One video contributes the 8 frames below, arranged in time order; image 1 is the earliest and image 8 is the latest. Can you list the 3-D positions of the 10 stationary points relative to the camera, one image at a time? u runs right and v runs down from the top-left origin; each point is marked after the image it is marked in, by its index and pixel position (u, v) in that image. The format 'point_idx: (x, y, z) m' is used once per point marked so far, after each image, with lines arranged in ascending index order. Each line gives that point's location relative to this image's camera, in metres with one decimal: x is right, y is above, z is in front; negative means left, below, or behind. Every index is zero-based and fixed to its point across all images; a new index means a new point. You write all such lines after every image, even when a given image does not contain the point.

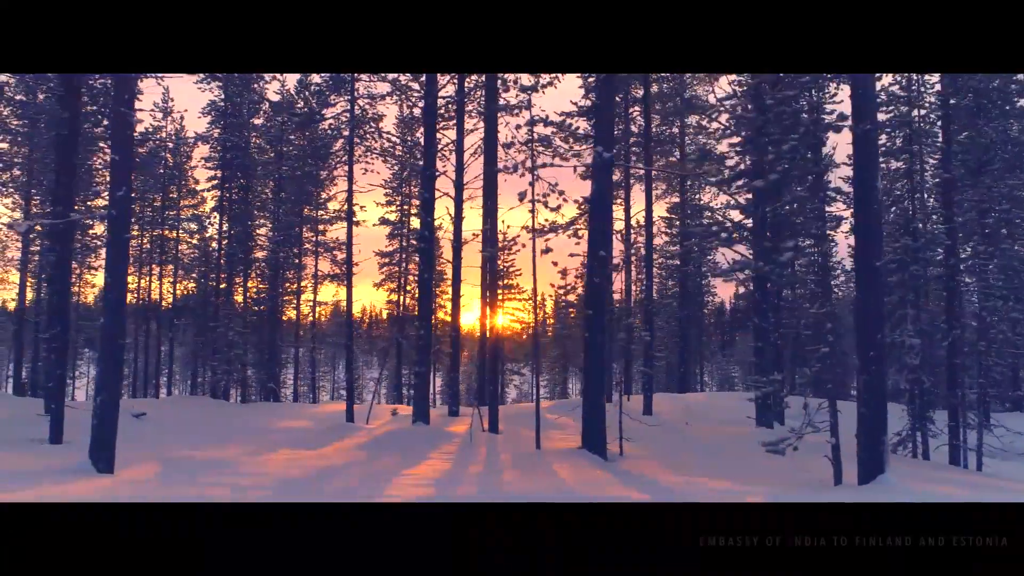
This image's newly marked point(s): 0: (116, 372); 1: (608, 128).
0: (-6.6, -1.4, +11.1) m
1: (+1.7, +2.8, +11.3) m
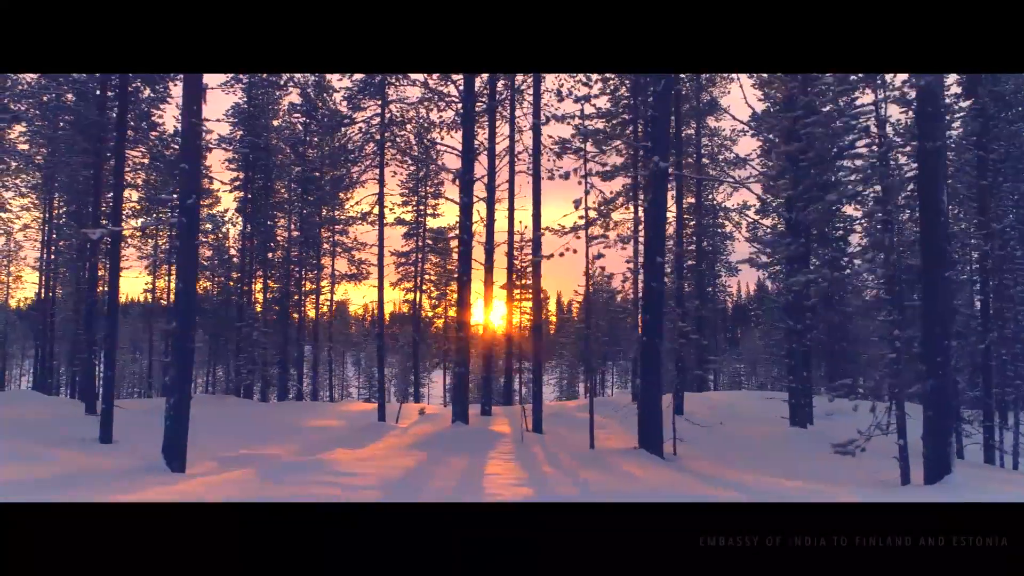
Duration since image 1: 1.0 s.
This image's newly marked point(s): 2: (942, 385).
0: (-5.6, -1.5, +11.5) m
1: (+2.7, +2.7, +11.6) m
2: (+7.8, -1.8, +11.7) m
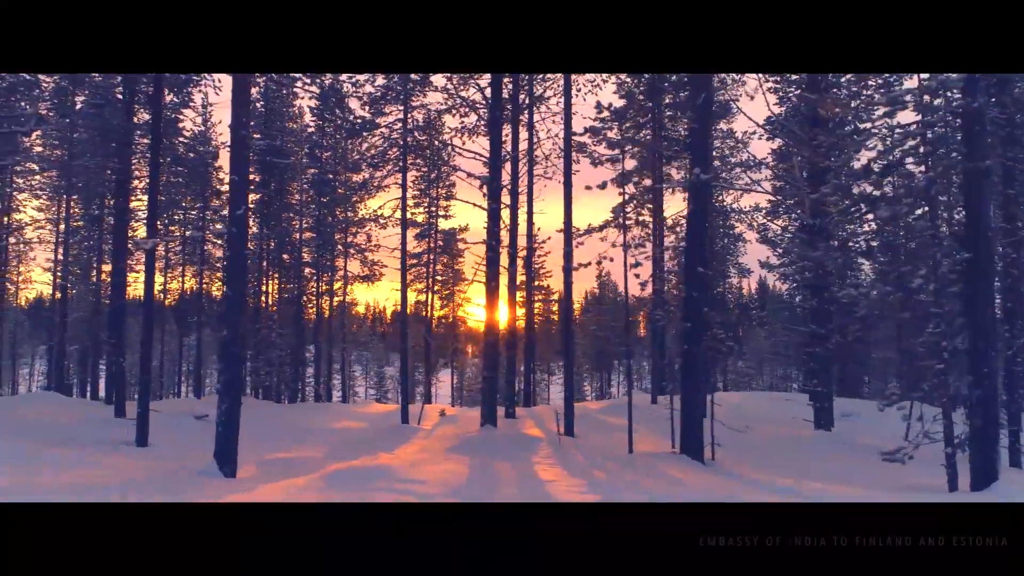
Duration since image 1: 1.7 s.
0: (-4.9, -1.6, +11.8) m
1: (+3.5, +2.5, +11.9) m
2: (+8.5, -1.9, +12.0) m
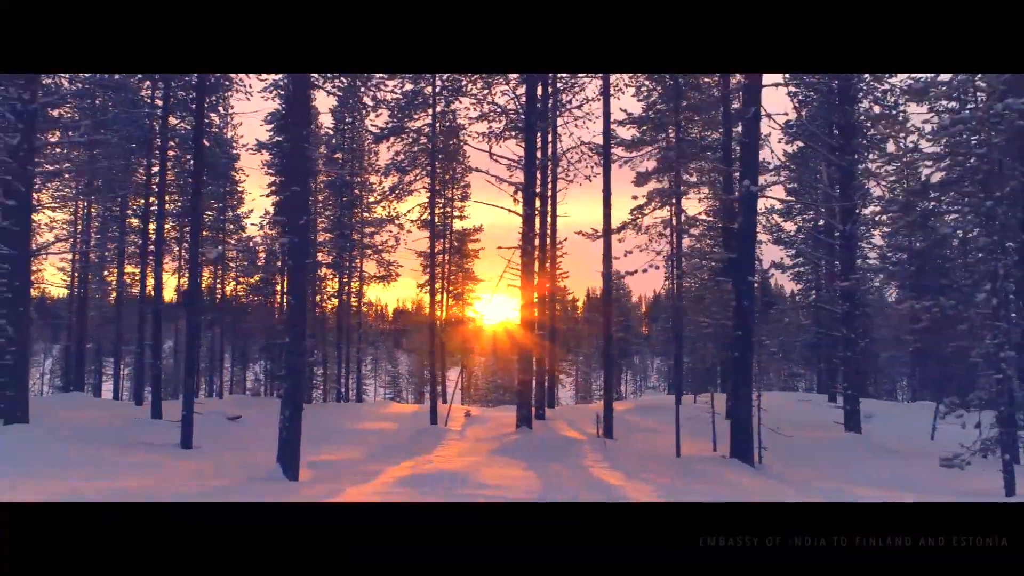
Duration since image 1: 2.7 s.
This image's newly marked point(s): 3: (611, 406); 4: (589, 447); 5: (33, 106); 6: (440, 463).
0: (-3.9, -1.8, +12.2) m
1: (+4.5, +2.4, +12.2) m
2: (+9.5, -2.1, +12.3) m
3: (+2.5, -2.9, +16.5) m
4: (+1.8, -3.5, +14.6) m
5: (-11.6, +4.6, +16.4) m
6: (-1.3, -3.5, +13.2) m
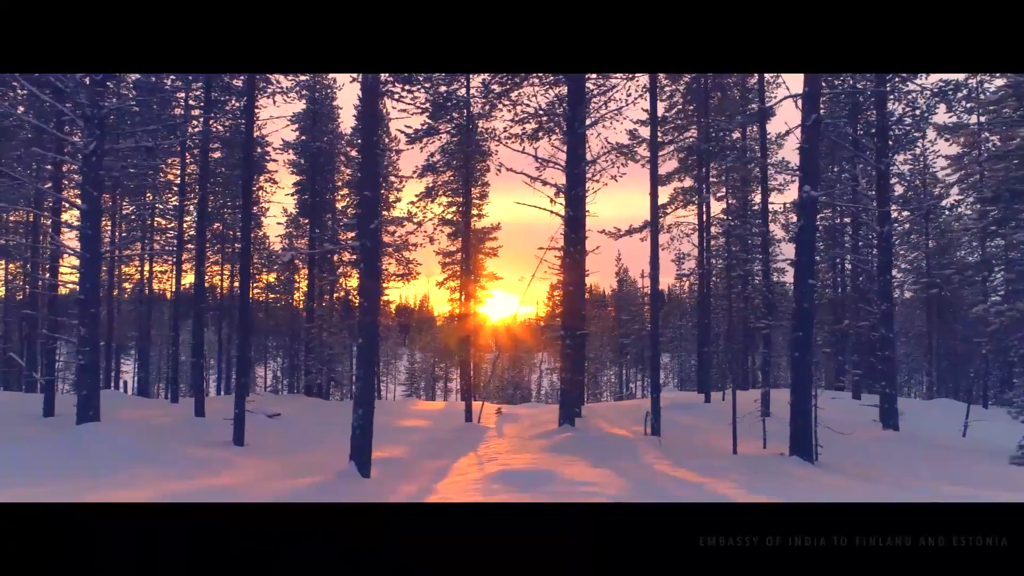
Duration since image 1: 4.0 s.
0: (-2.7, -1.8, +12.5) m
1: (+5.7, +2.3, +12.5) m
2: (+10.7, -2.1, +12.6) m
3: (+3.7, -3.0, +16.8) m
4: (+3.0, -3.6, +15.0) m
5: (-10.3, +4.5, +16.8) m
6: (-0.1, -3.6, +13.6) m
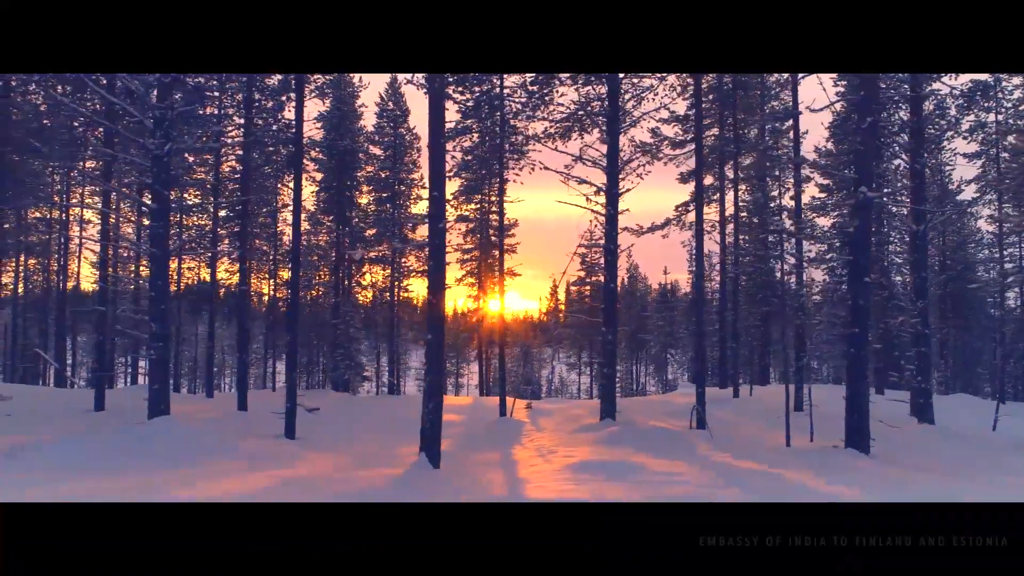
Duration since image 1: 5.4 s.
0: (-1.4, -1.8, +13.0) m
1: (+7.0, +2.4, +12.9) m
2: (+12.0, -2.1, +13.0) m
3: (+5.0, -2.9, +17.3) m
4: (+4.2, -3.5, +15.4) m
5: (-9.1, +4.6, +17.2) m
6: (+1.2, -3.5, +14.1) m
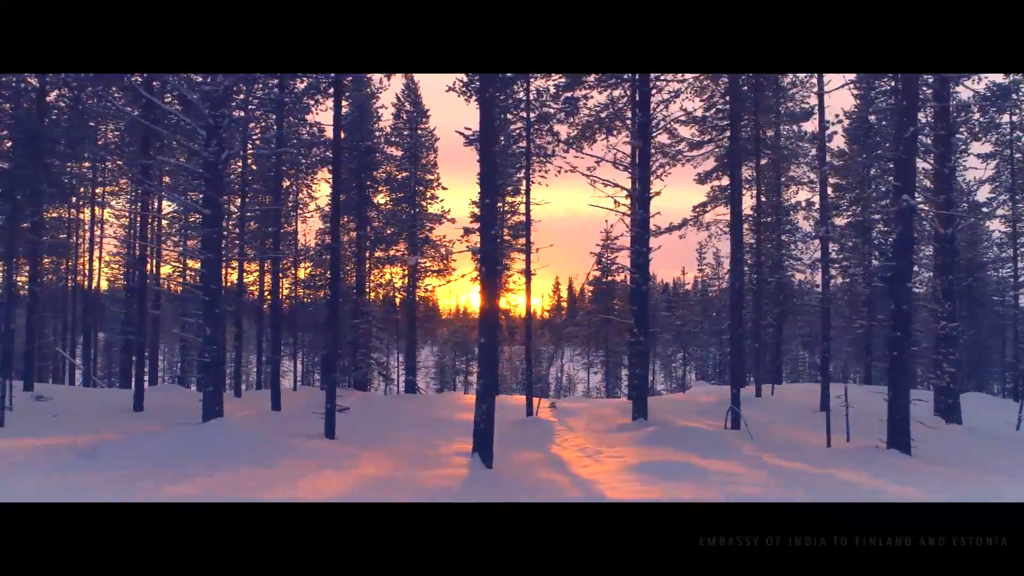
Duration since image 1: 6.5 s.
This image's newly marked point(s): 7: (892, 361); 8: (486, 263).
0: (-0.4, -1.9, +13.4) m
1: (+8.0, +2.3, +13.2) m
2: (+13.0, -2.2, +13.4) m
3: (+6.0, -3.0, +17.6) m
4: (+5.3, -3.6, +15.8) m
5: (-8.0, +4.5, +17.6) m
6: (+2.2, -3.6, +14.4) m
7: (+7.5, -1.5, +13.2) m
8: (-0.6, +0.4, +13.3) m
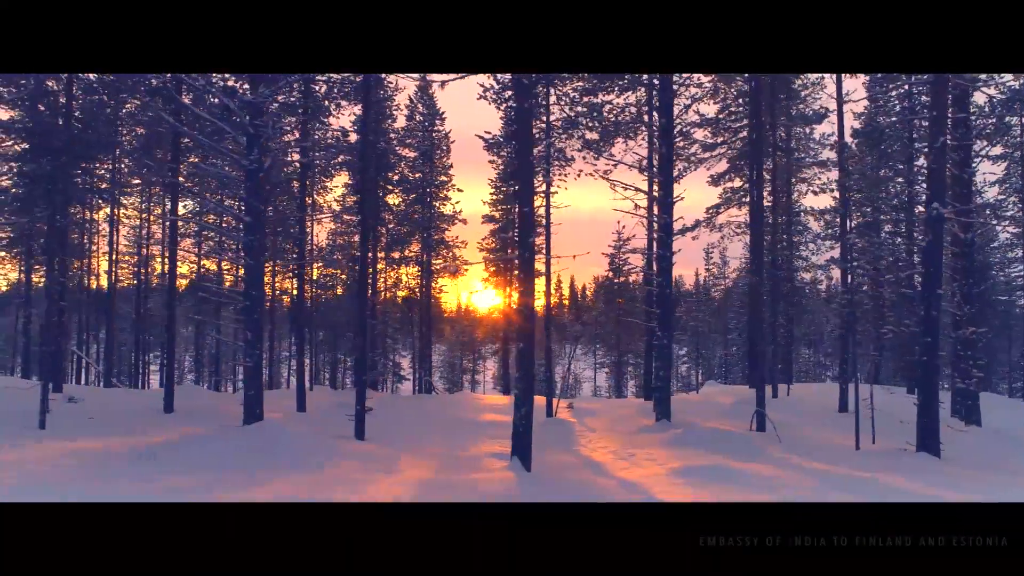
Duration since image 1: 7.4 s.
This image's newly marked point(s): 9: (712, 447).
0: (+0.4, -2.0, +13.7) m
1: (+8.8, +2.1, +13.5) m
2: (+13.8, -2.3, +13.7) m
3: (+6.8, -3.1, +17.9) m
4: (+6.0, -3.7, +16.1) m
5: (-7.2, +4.4, +17.9) m
6: (+2.9, -3.7, +14.8) m
7: (+8.3, -1.6, +13.5) m
8: (+0.2, +0.2, +13.6) m
9: (+4.6, -3.7, +15.4) m
